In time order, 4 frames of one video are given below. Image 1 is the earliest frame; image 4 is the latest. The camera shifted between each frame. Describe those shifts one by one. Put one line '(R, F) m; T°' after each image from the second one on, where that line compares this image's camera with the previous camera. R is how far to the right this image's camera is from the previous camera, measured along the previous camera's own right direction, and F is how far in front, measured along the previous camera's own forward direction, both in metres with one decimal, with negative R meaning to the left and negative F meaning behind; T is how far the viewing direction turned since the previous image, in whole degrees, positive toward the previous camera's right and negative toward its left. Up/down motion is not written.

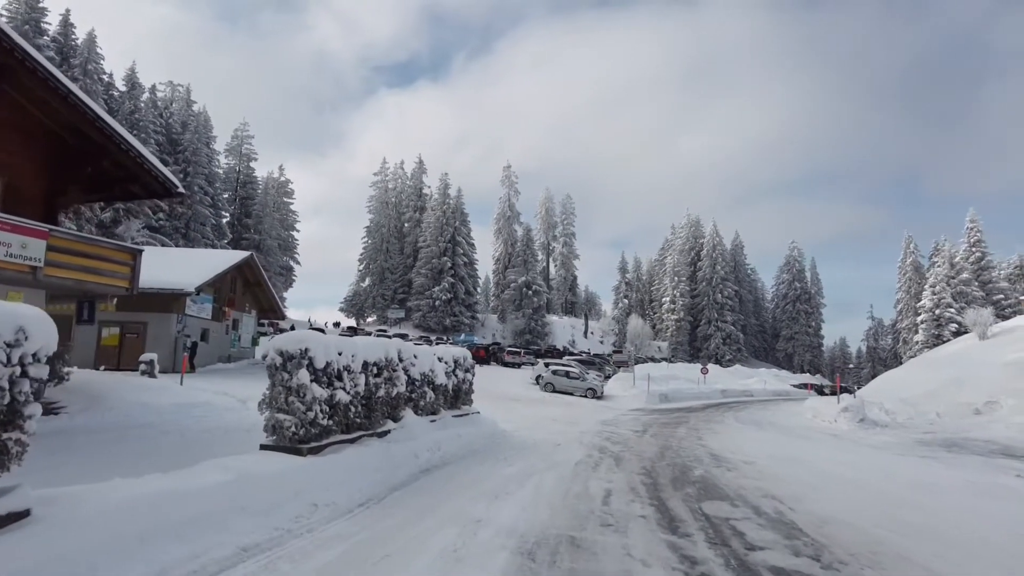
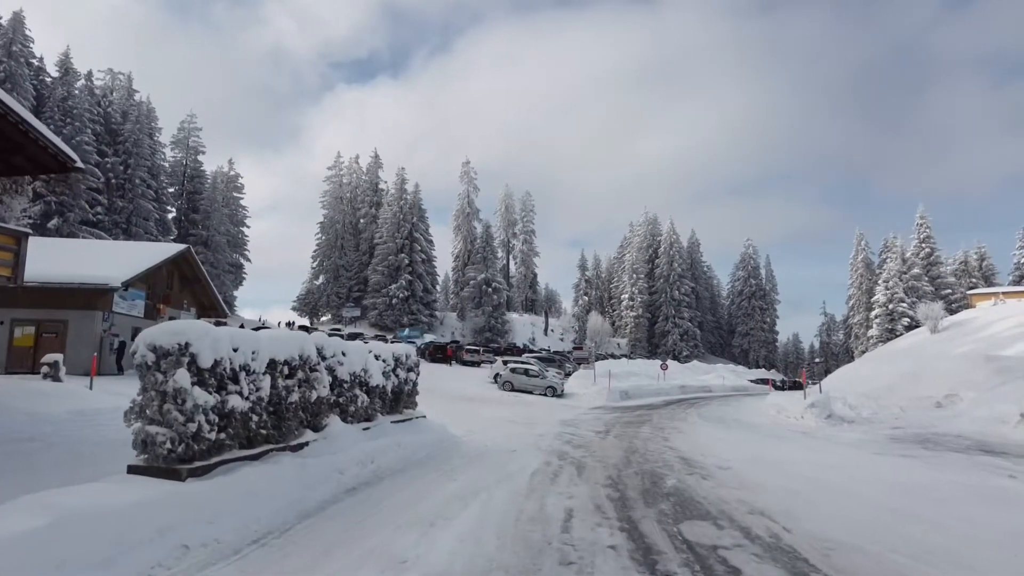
(+0.3, +1.4) m; +4°
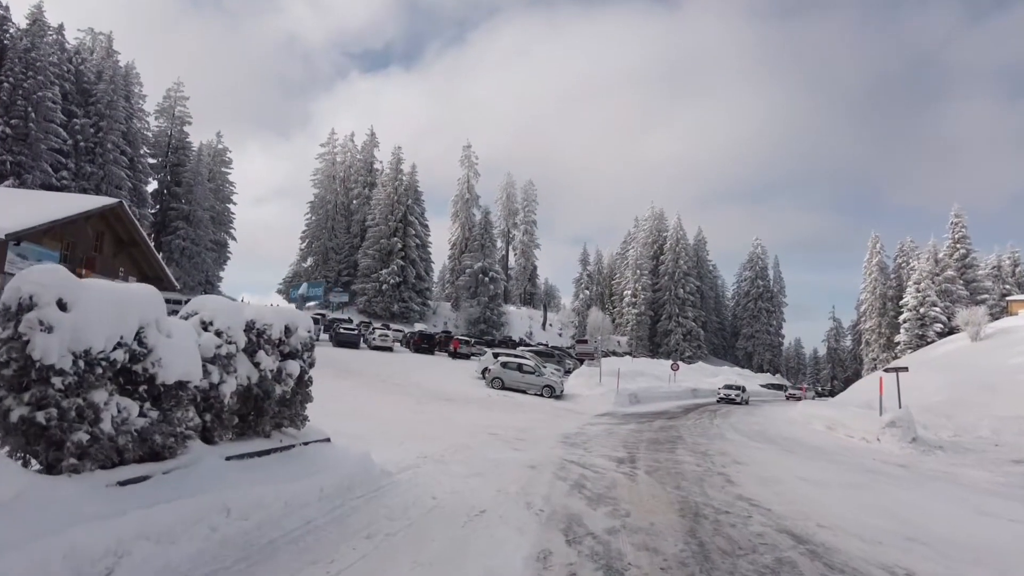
(+0.3, +5.2) m; 0°
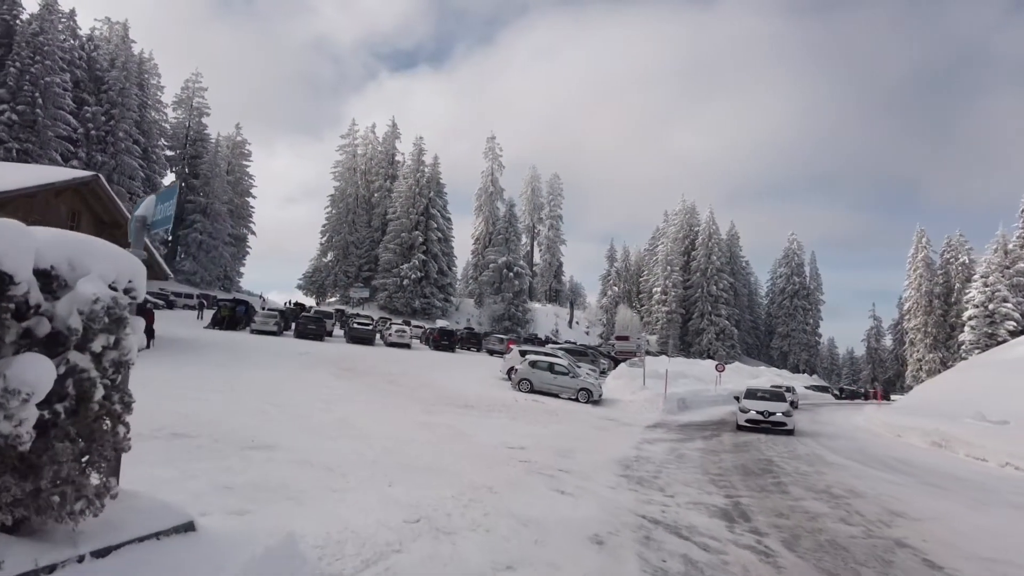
(-0.3, +3.8) m; -2°
